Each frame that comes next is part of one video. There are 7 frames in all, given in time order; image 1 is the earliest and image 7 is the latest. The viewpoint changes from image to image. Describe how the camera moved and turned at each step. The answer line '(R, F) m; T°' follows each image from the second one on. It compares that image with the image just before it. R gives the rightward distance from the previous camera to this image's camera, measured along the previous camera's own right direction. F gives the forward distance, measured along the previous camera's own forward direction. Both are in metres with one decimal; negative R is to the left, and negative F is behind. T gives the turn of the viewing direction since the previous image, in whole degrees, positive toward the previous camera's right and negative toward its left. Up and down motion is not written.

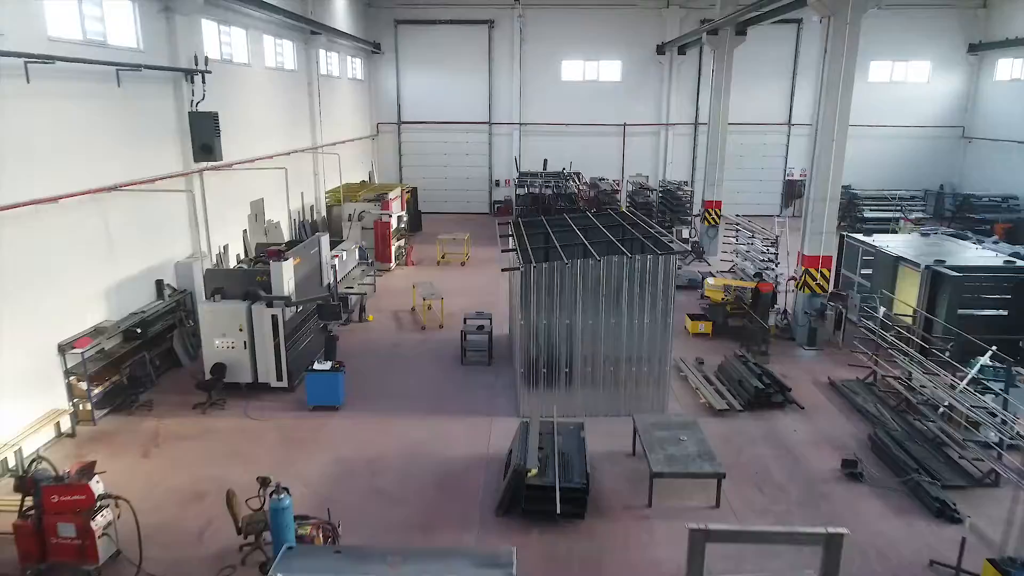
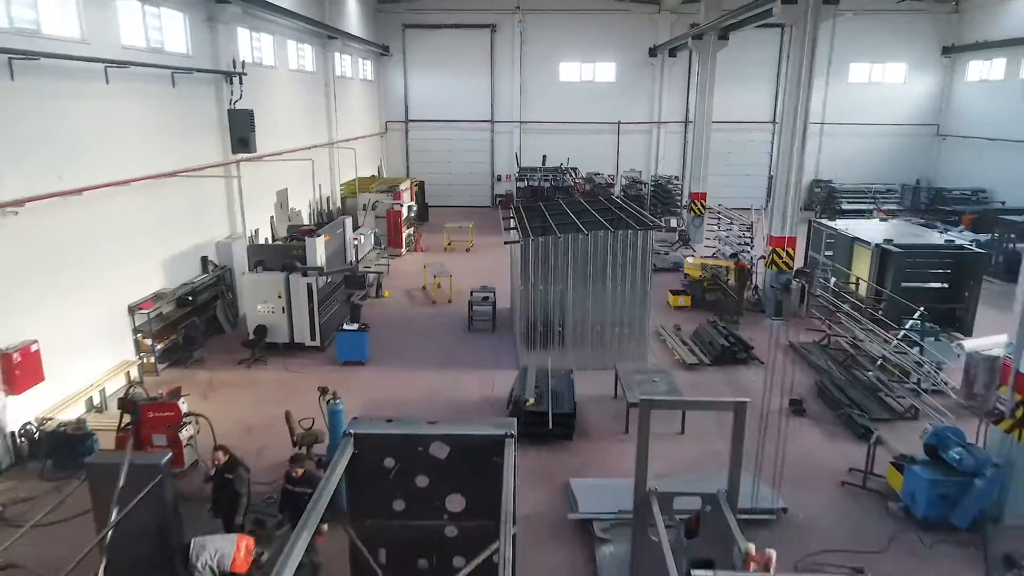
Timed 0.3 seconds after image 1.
(0.0, -1.3) m; 0°
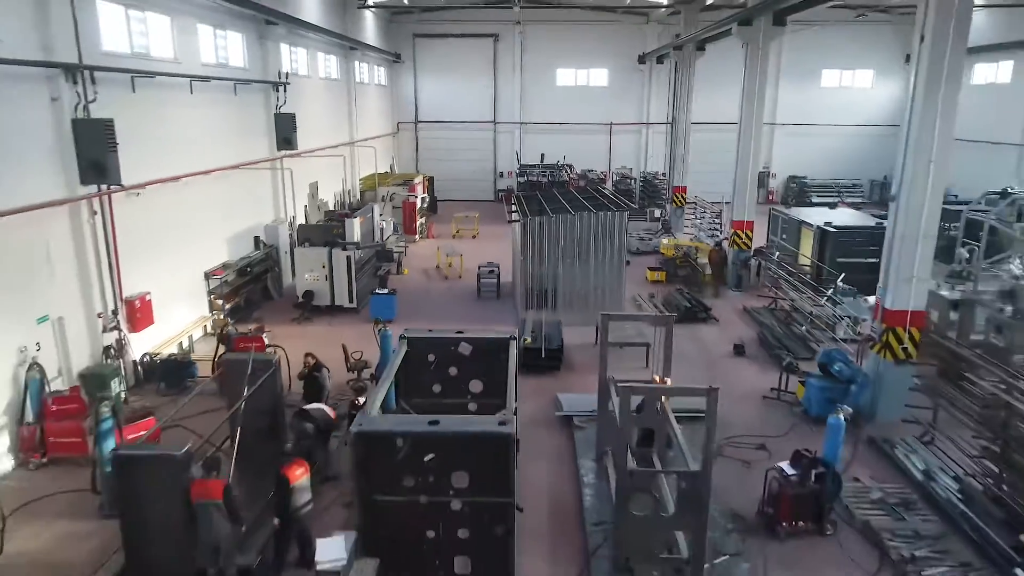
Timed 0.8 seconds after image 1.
(0.0, -2.0) m; 0°
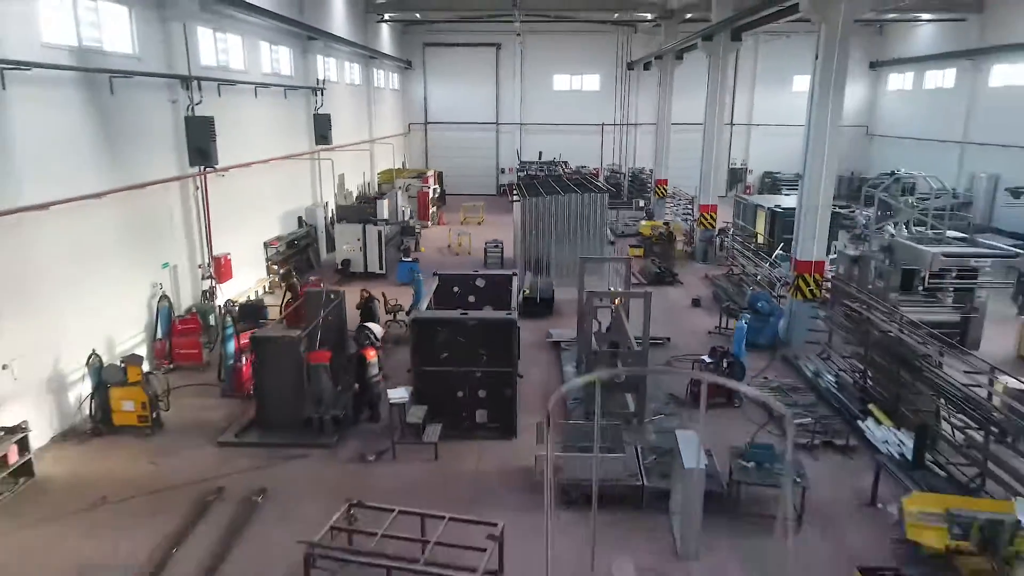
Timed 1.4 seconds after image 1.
(0.0, -2.4) m; 0°
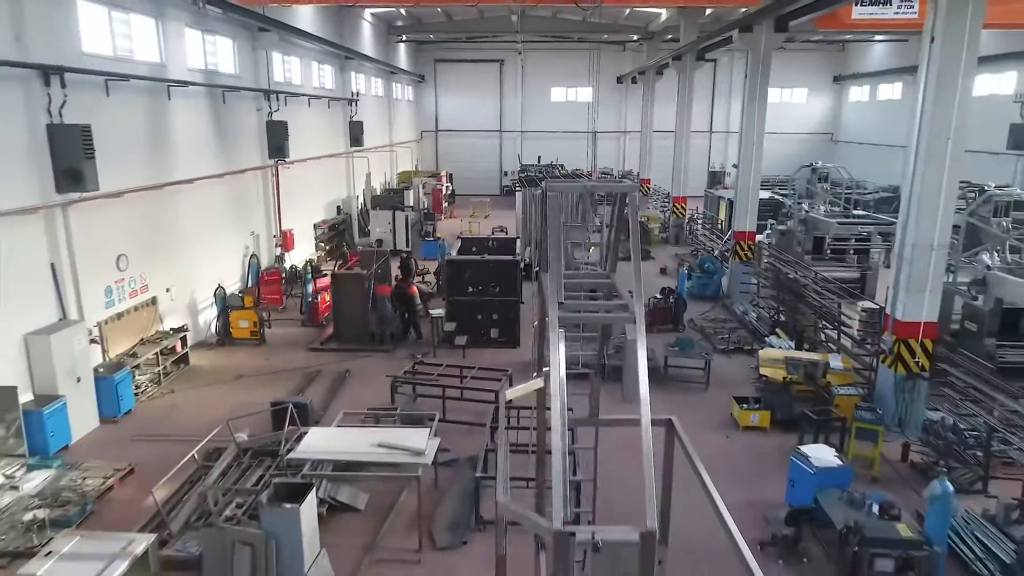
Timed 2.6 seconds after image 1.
(-0.1, -2.9) m; 0°
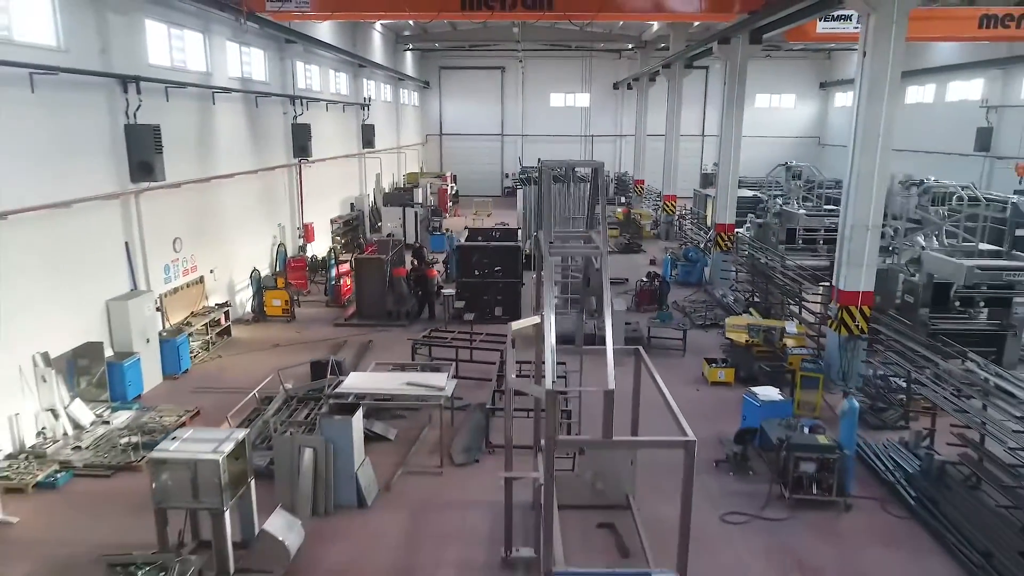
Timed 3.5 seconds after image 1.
(0.0, -1.3) m; 0°
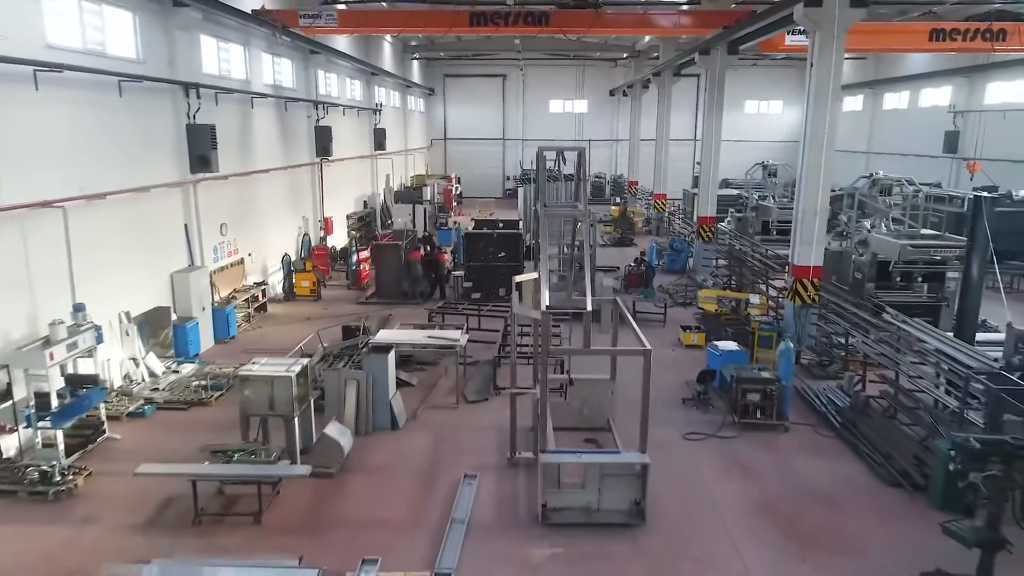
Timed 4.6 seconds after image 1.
(0.0, -1.4) m; 0°
